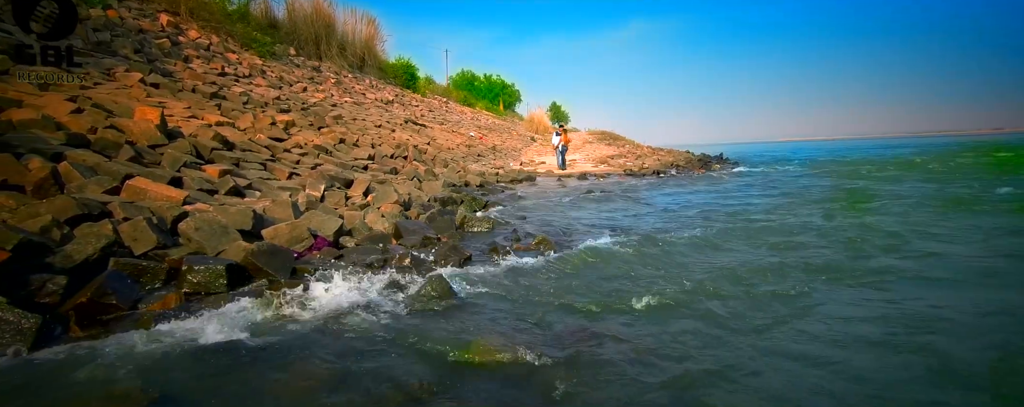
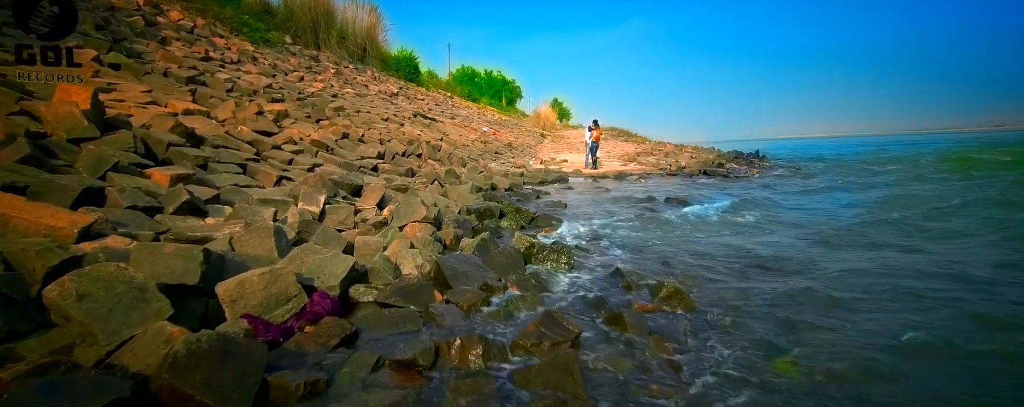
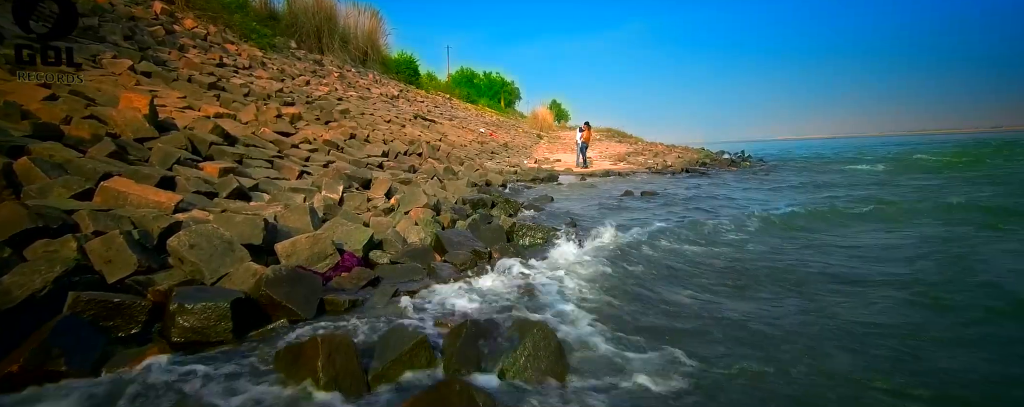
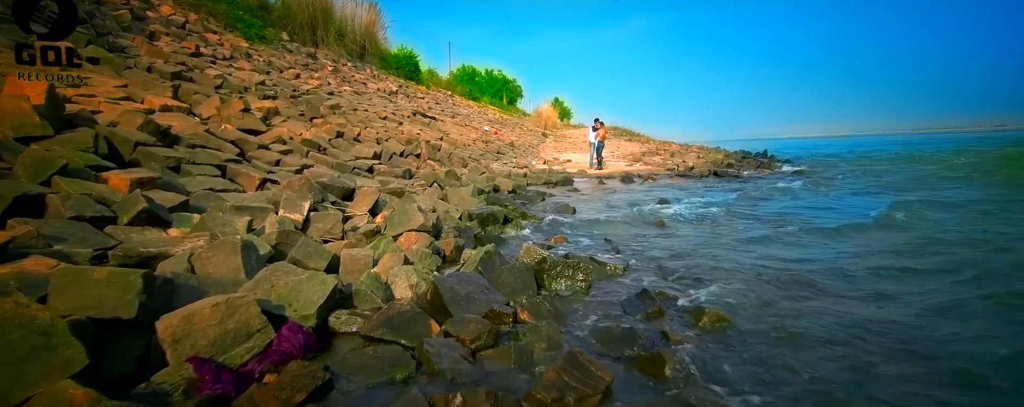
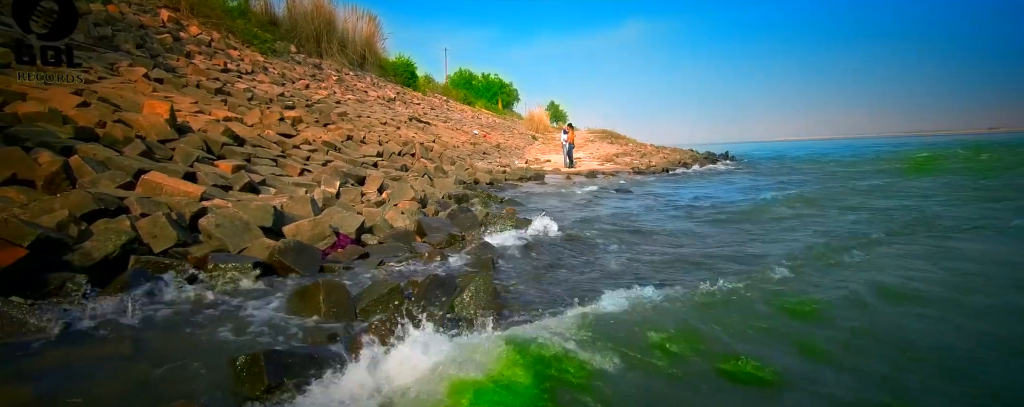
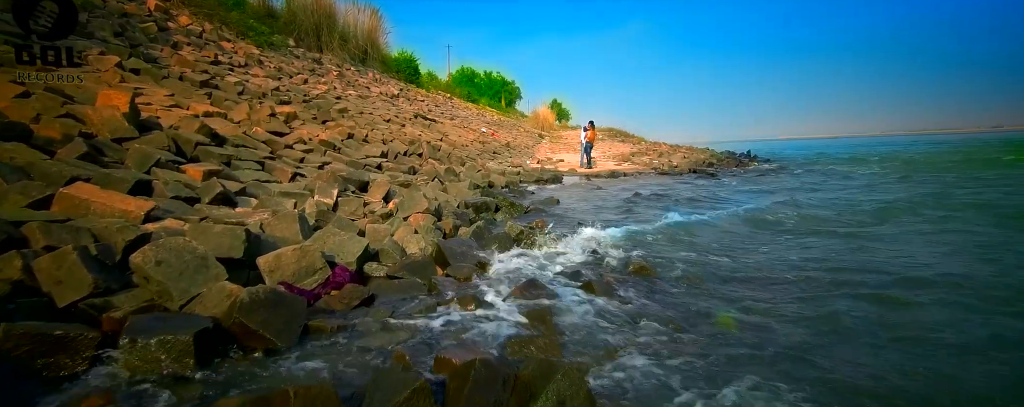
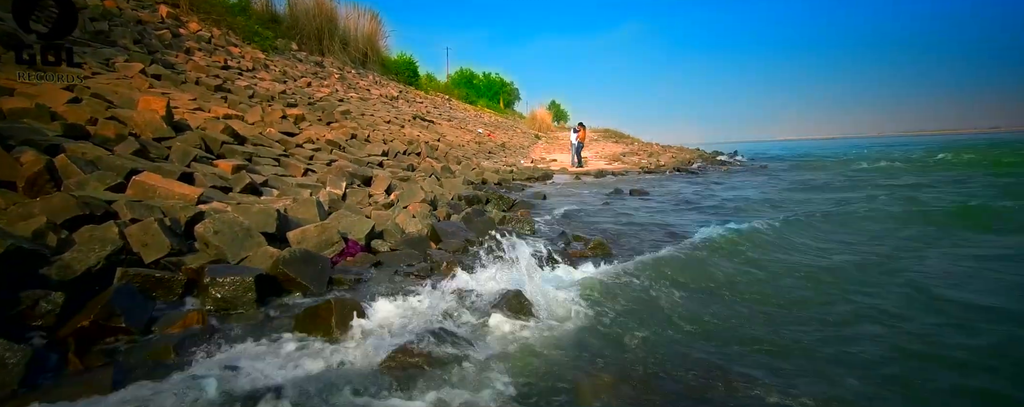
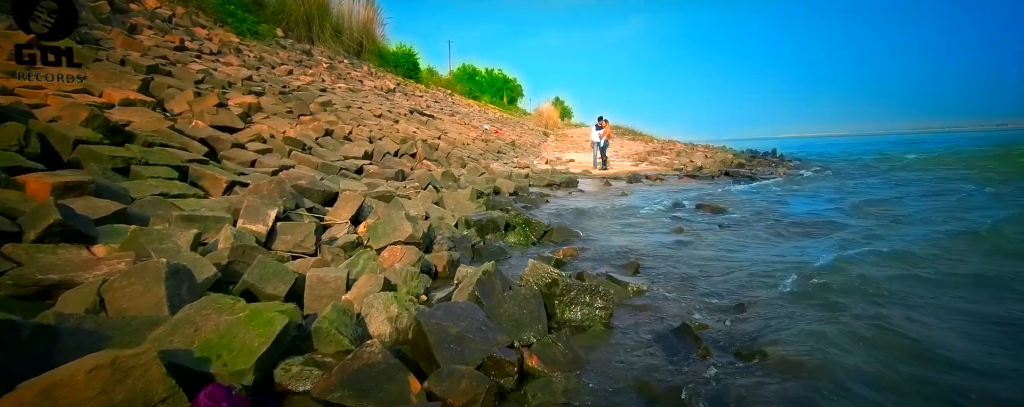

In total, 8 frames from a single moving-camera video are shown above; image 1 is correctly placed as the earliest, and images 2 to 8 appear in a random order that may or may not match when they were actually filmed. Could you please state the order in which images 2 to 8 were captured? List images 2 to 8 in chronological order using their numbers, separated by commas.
5, 7, 3, 6, 2, 4, 8
